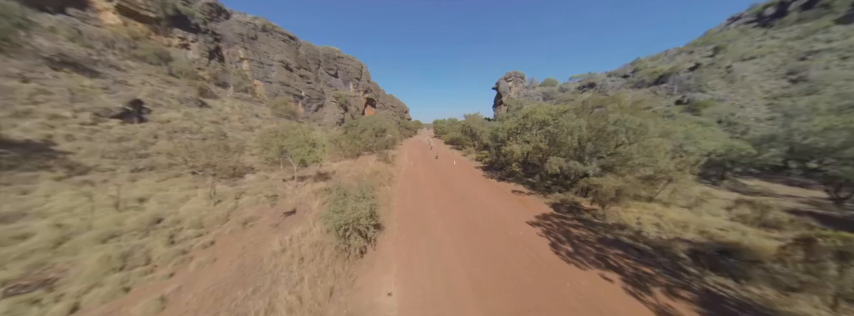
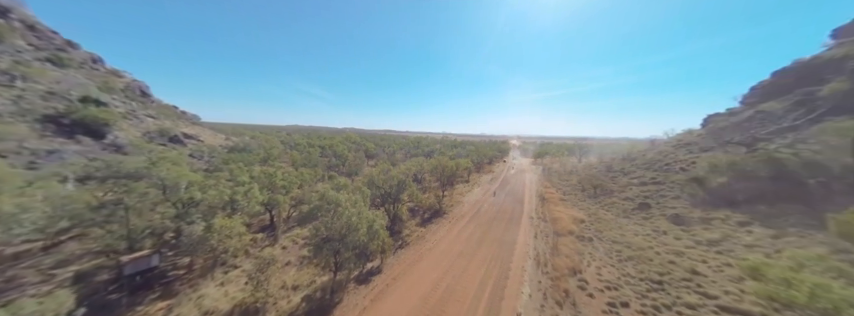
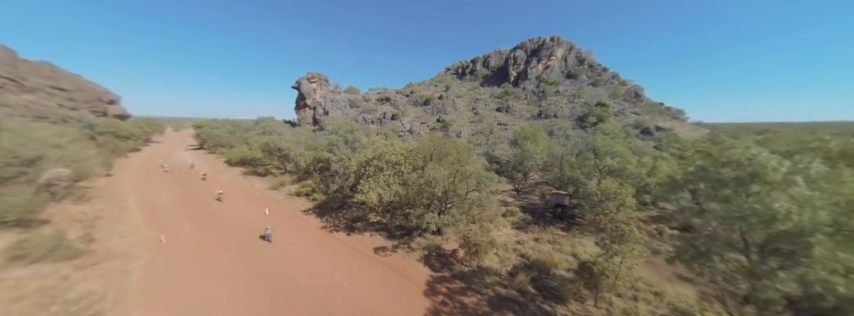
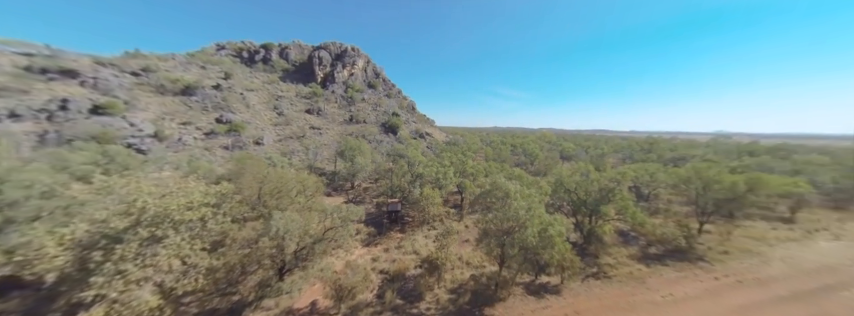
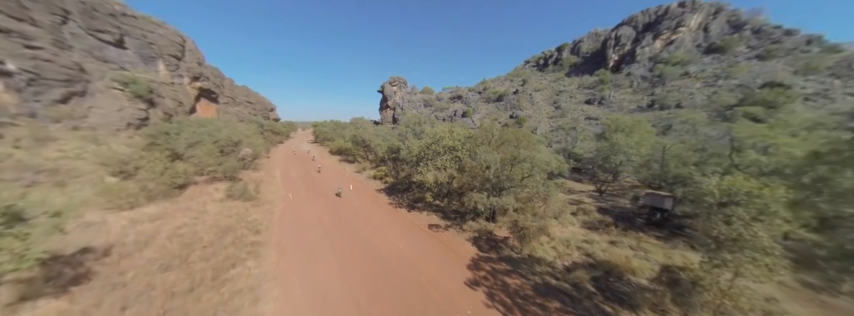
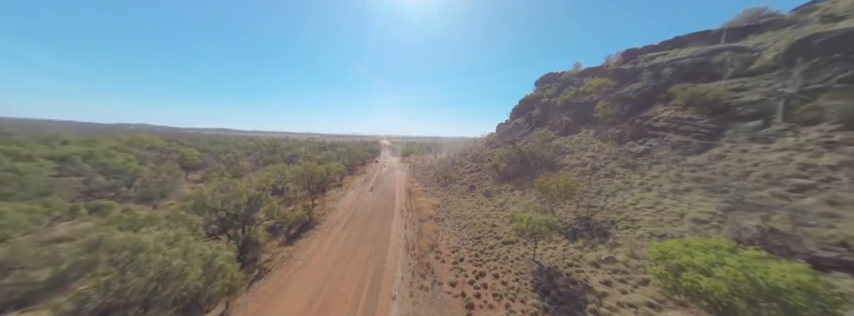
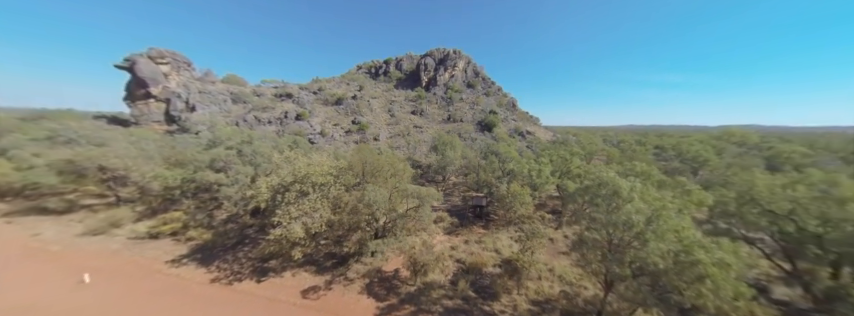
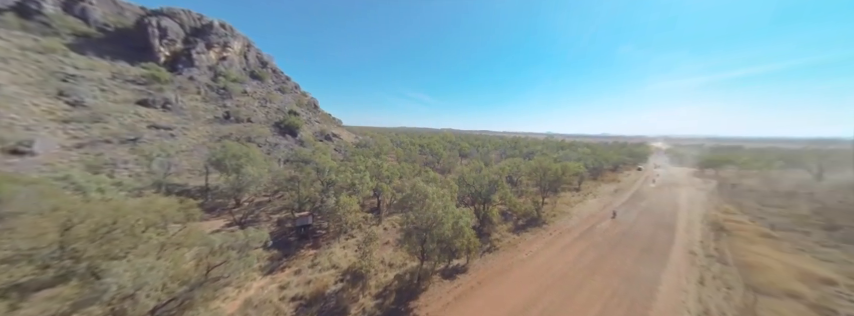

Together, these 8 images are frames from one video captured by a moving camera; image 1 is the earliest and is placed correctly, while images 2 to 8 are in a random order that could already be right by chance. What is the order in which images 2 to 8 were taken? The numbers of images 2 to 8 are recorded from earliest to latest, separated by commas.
5, 3, 7, 4, 8, 2, 6
